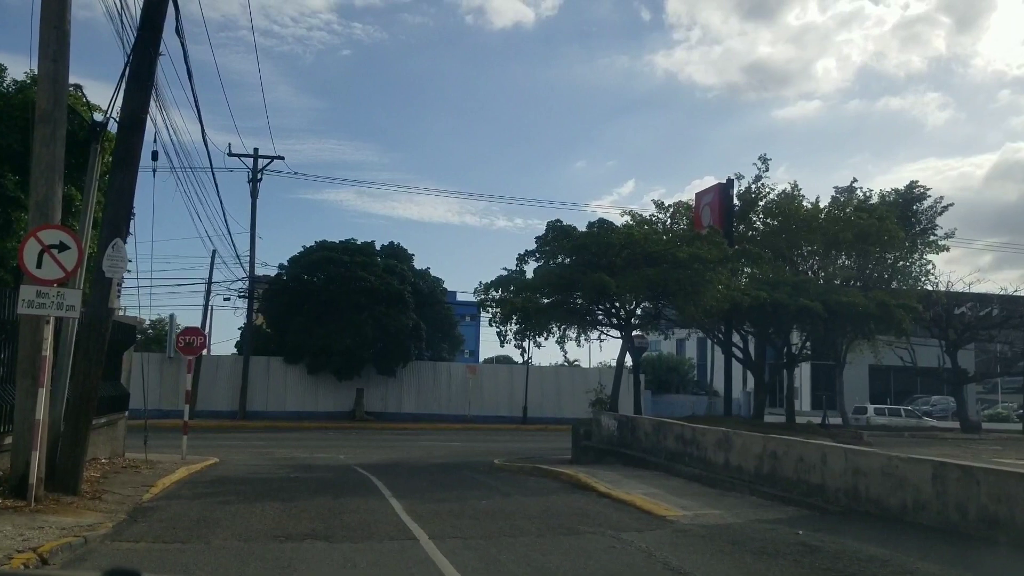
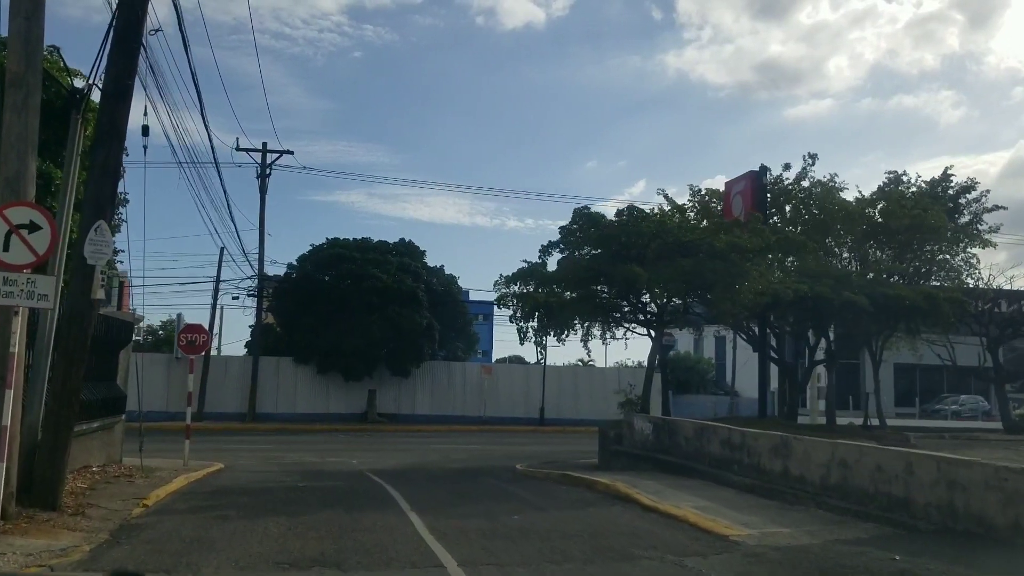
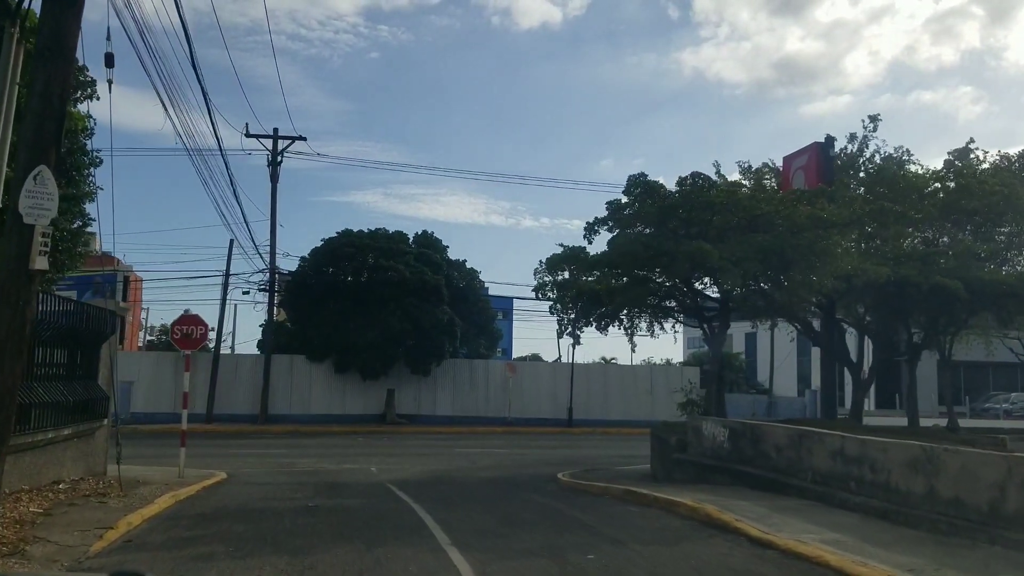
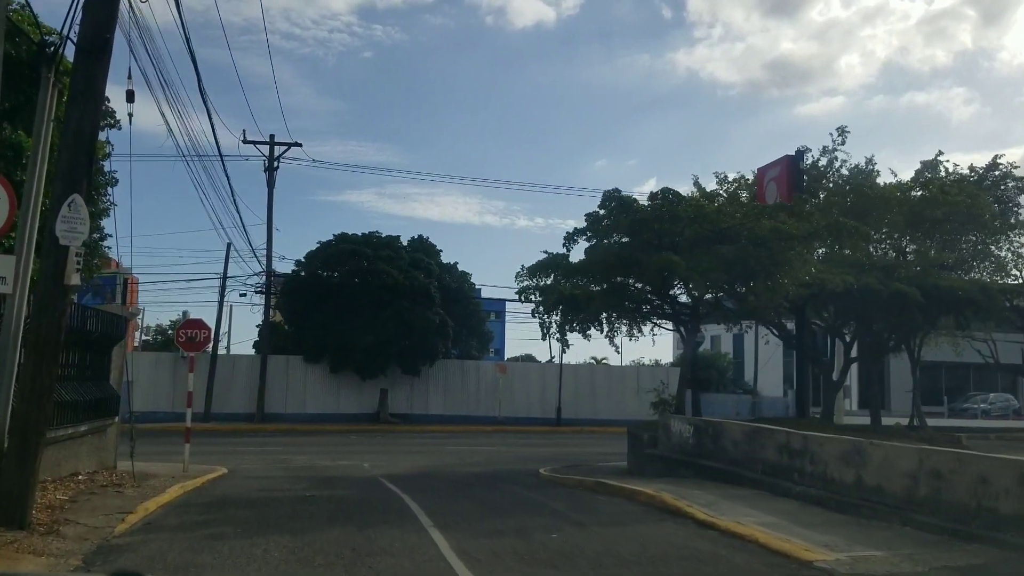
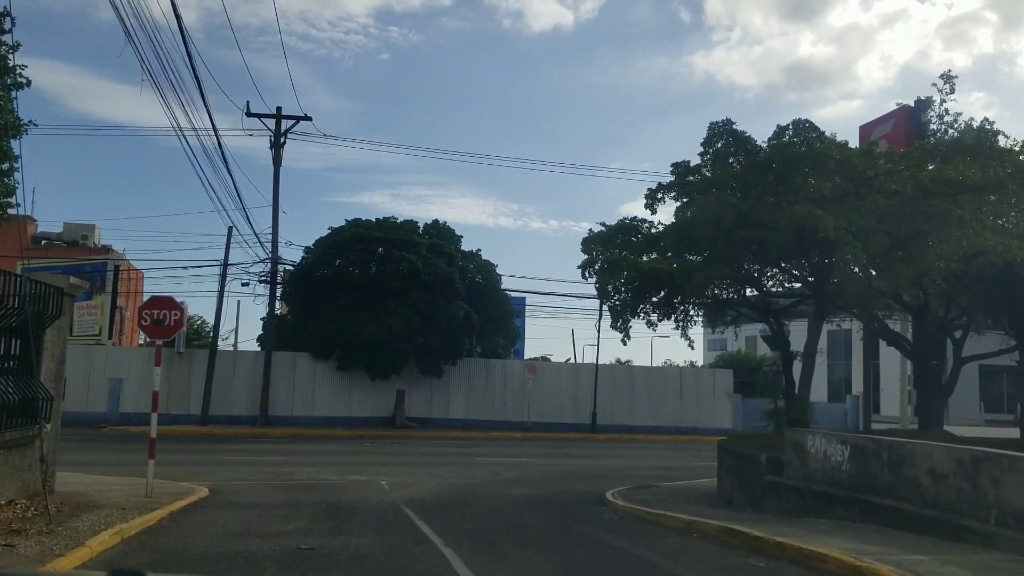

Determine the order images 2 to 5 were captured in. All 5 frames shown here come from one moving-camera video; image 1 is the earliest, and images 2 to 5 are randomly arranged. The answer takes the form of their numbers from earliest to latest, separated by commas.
2, 4, 3, 5
